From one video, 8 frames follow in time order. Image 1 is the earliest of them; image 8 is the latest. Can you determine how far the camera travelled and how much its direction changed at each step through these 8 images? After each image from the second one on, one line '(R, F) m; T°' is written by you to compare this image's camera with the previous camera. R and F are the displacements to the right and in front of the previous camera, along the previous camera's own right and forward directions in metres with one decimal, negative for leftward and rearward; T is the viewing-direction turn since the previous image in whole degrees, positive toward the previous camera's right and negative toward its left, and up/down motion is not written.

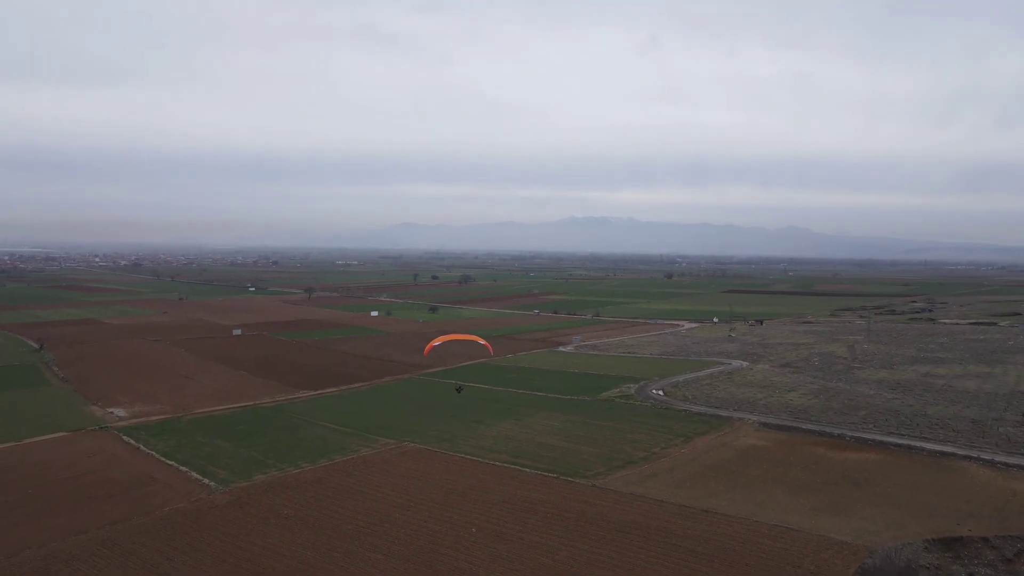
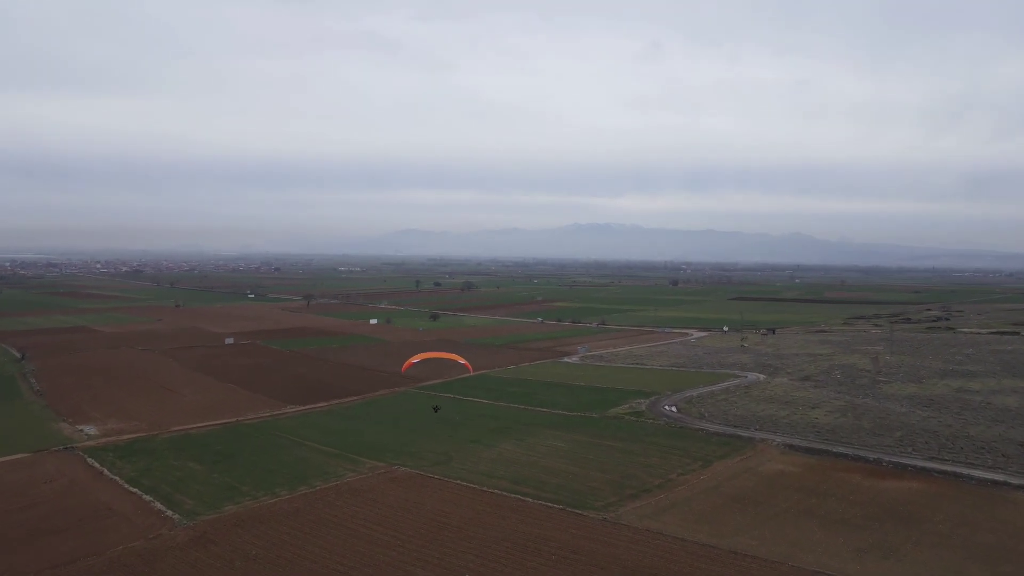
(+0.1, +2.2) m; 0°
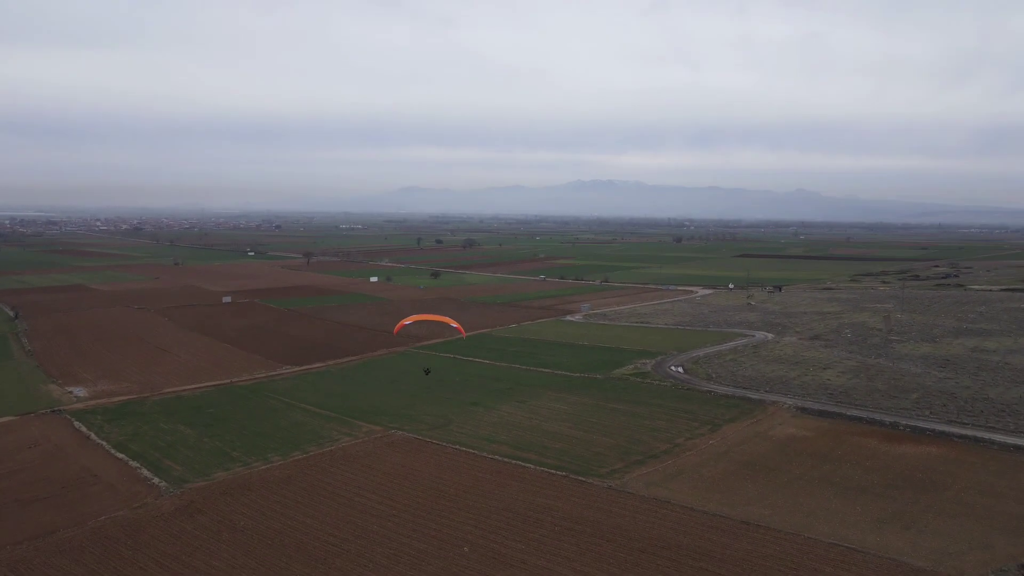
(0.0, +1.2) m; 0°
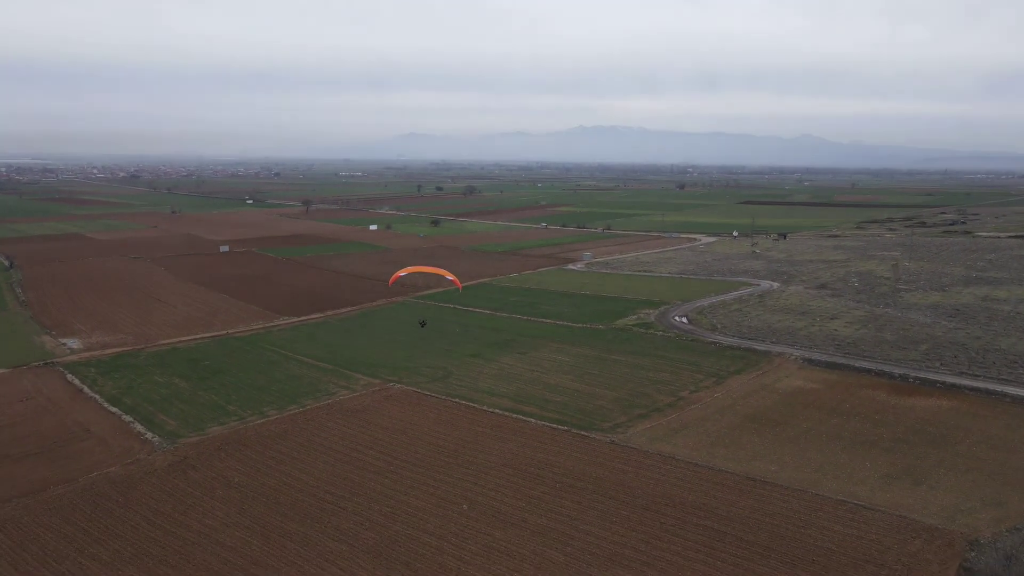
(0.0, +0.8) m; 0°
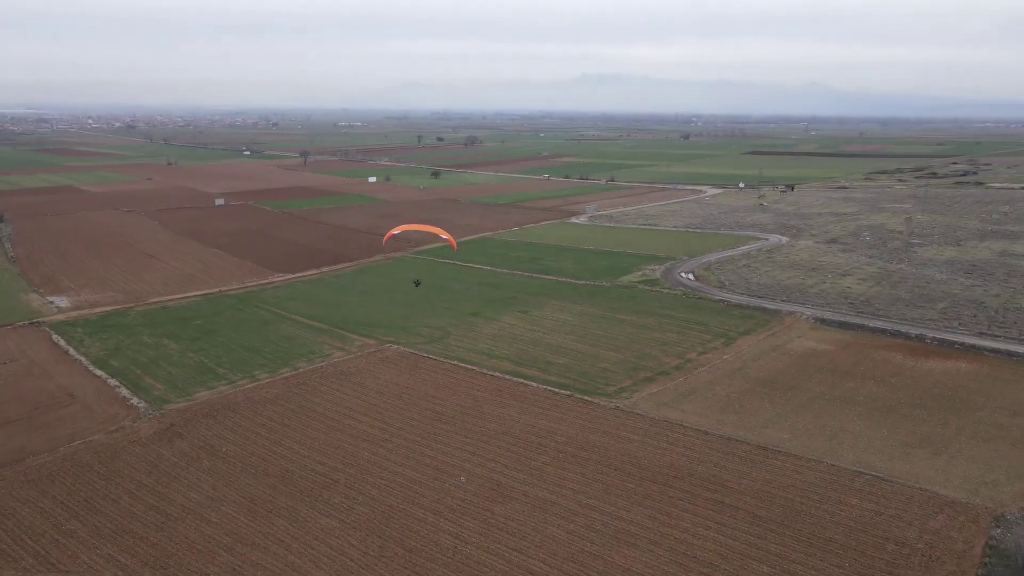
(0.0, +1.0) m; 0°
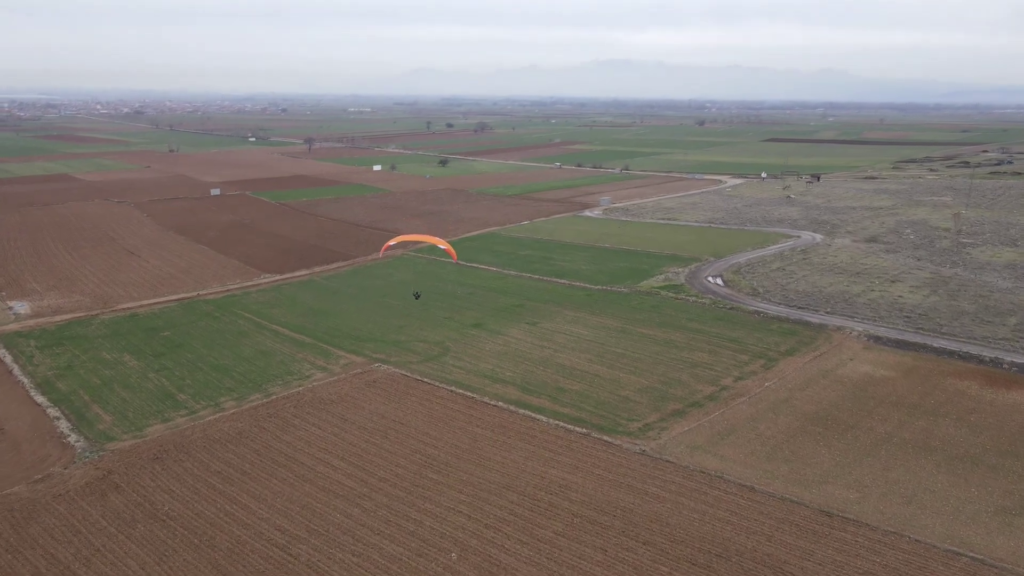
(+0.1, +2.7) m; -1°
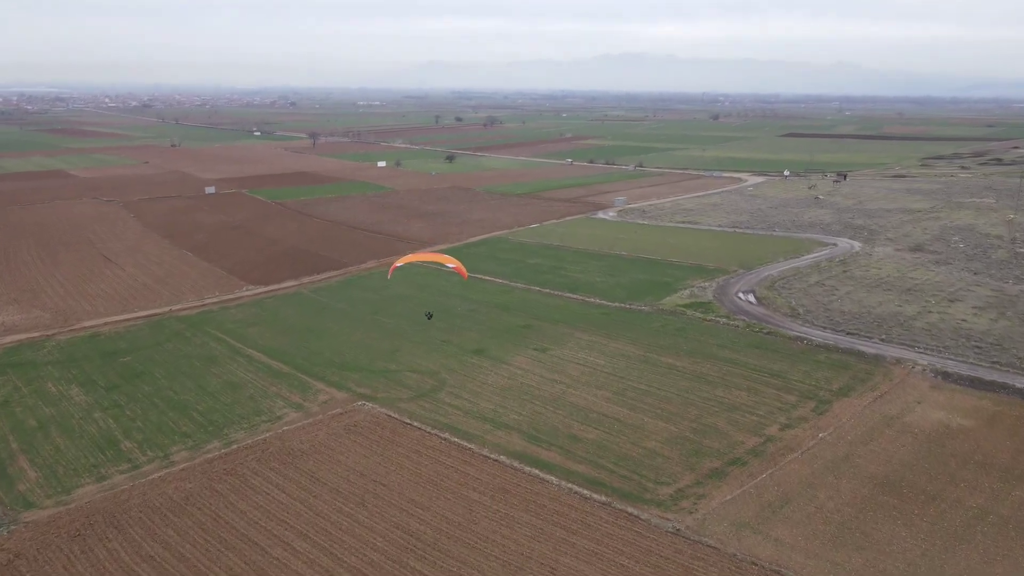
(+0.1, +2.7) m; -1°
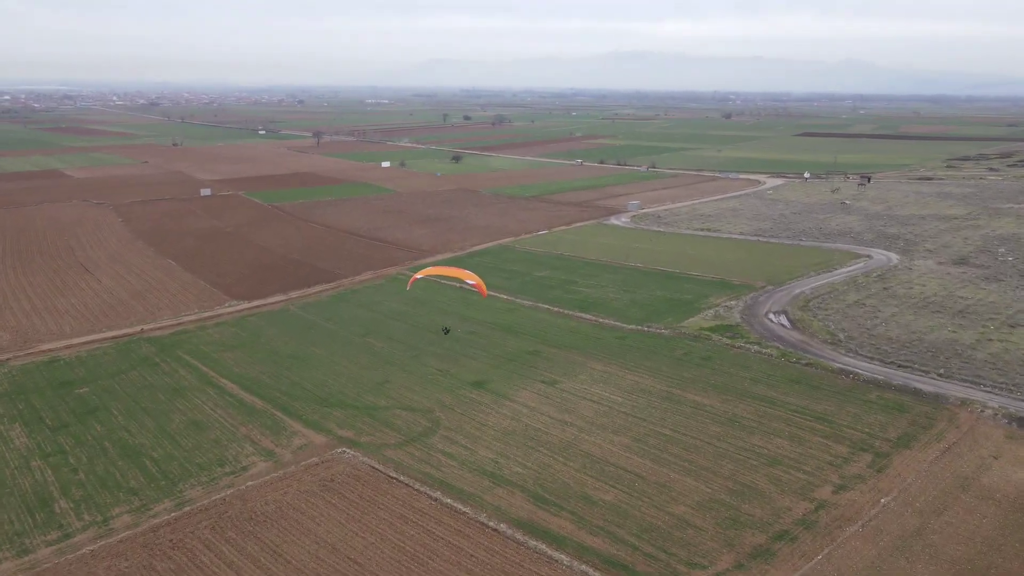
(+0.1, +2.2) m; -1°
